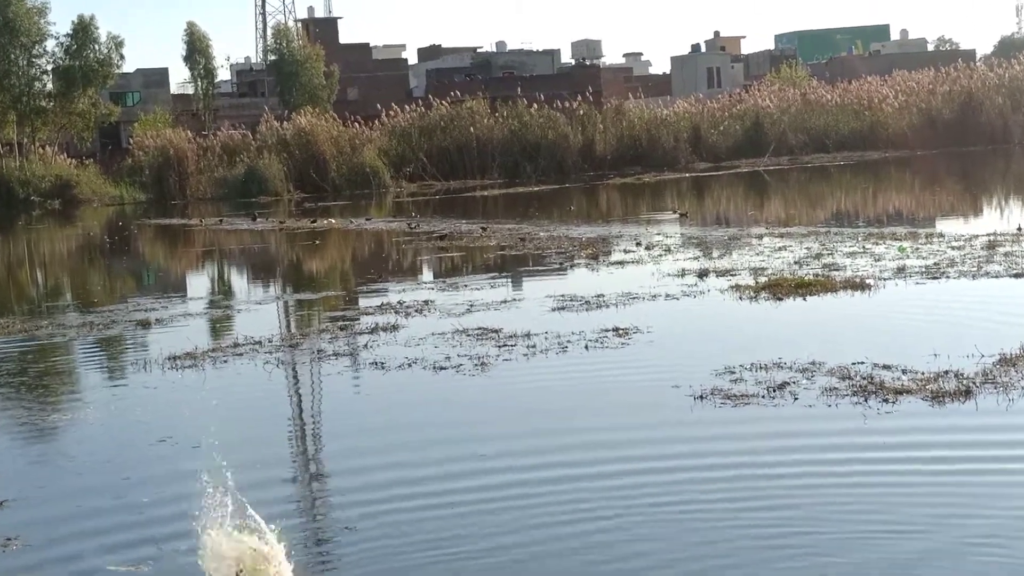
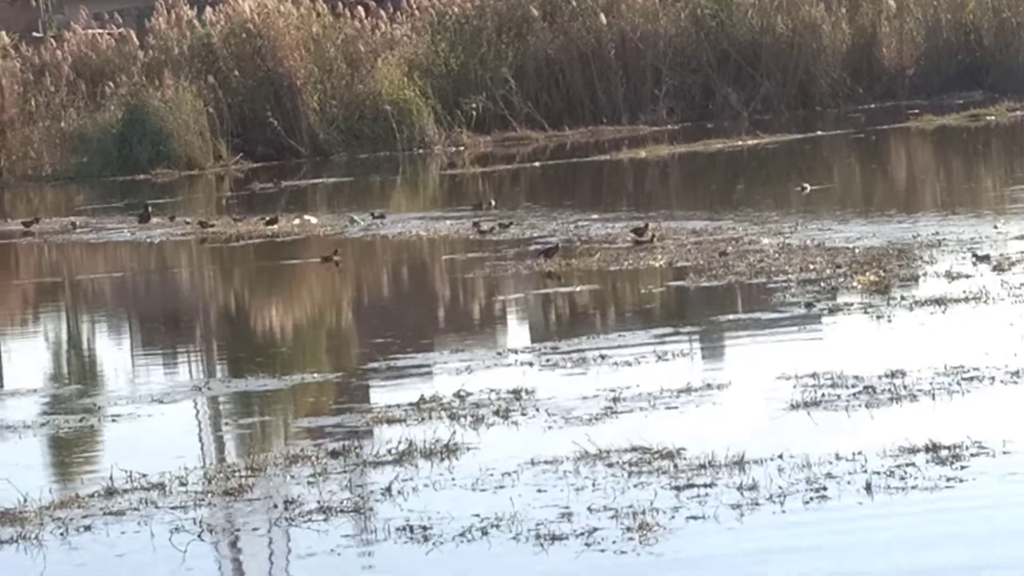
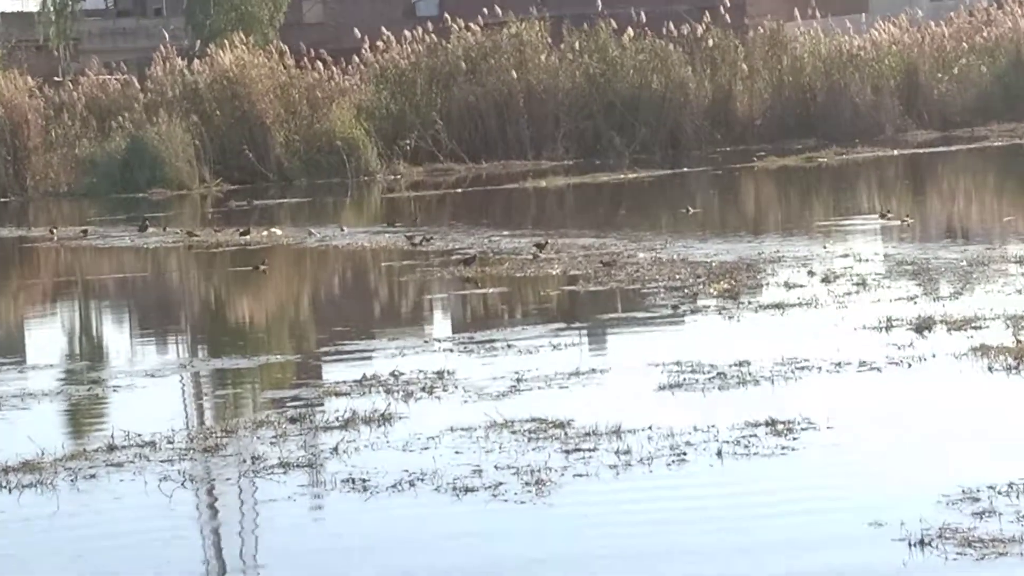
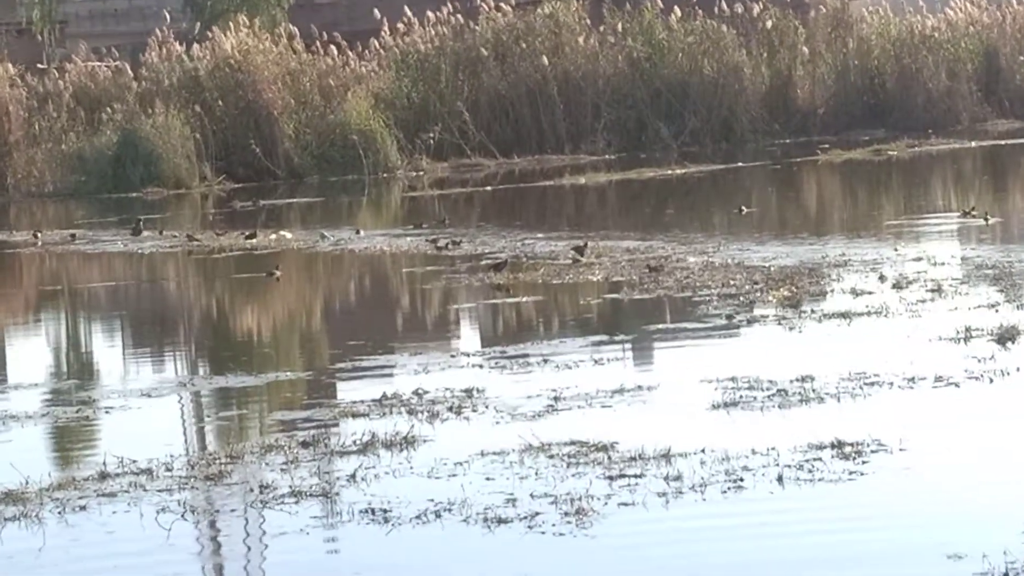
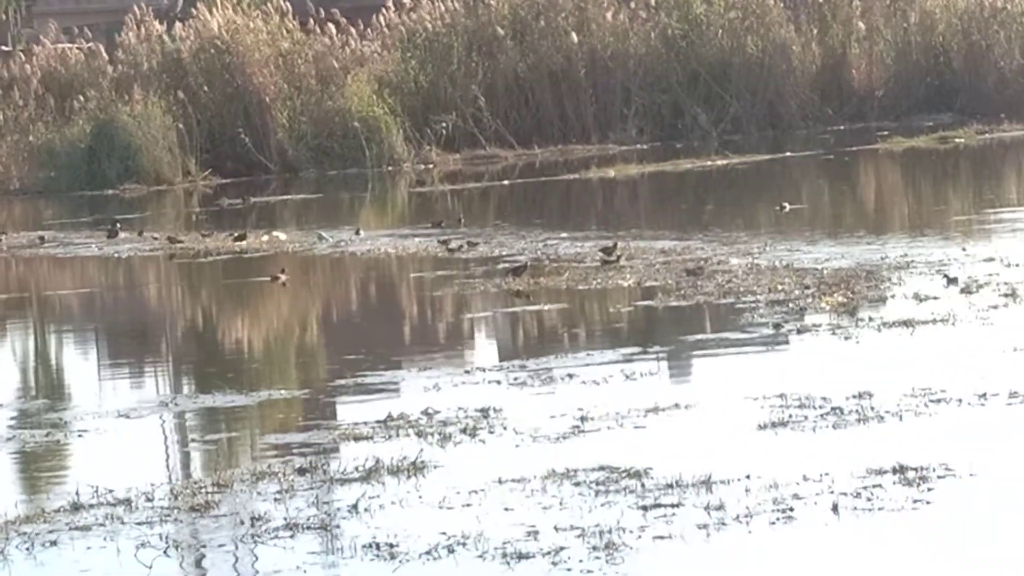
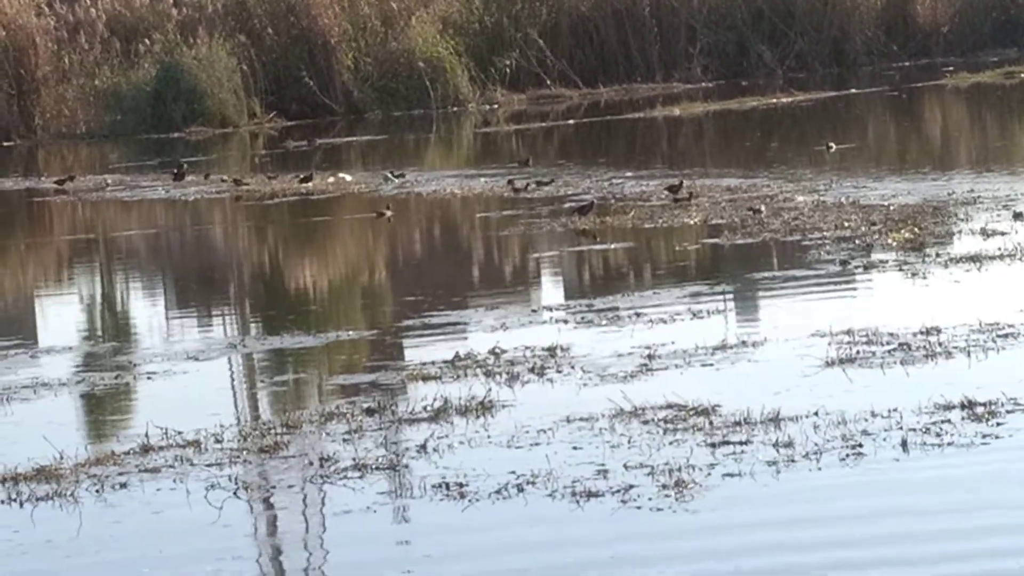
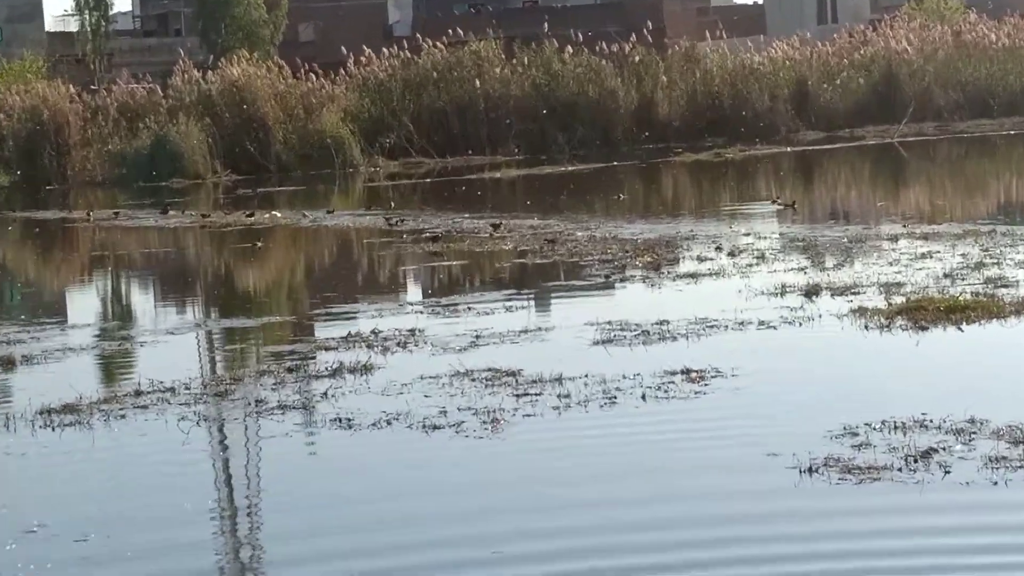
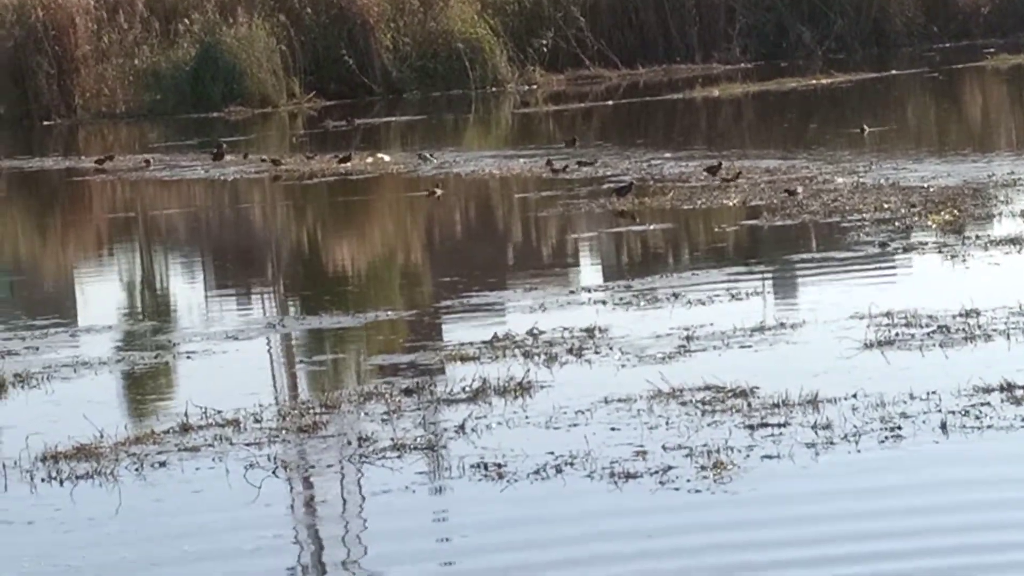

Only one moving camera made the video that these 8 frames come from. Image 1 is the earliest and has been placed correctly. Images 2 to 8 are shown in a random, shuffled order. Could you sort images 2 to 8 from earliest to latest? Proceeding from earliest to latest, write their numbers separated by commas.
7, 3, 4, 5, 2, 6, 8
